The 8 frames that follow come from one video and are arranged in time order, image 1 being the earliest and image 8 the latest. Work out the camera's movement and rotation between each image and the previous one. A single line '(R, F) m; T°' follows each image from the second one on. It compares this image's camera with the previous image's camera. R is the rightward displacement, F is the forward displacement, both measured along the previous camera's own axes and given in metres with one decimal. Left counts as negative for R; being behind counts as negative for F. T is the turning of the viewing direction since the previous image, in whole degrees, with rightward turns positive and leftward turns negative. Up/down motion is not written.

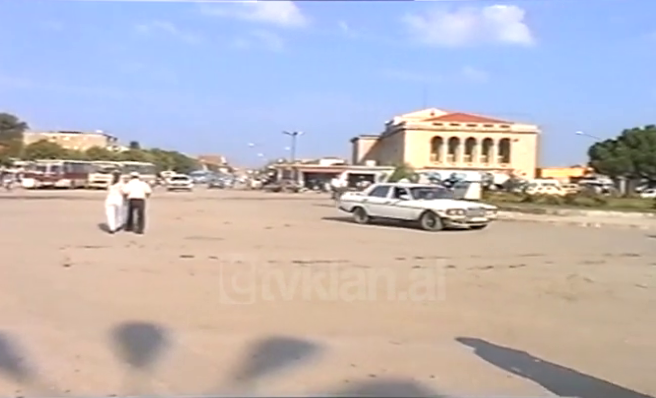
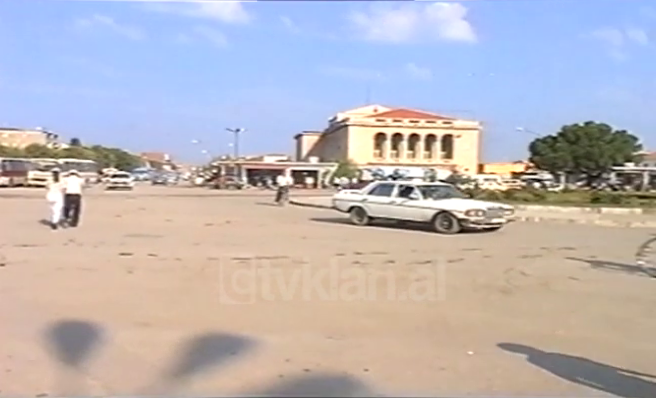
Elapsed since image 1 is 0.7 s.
(+0.5, 0.0) m; +2°
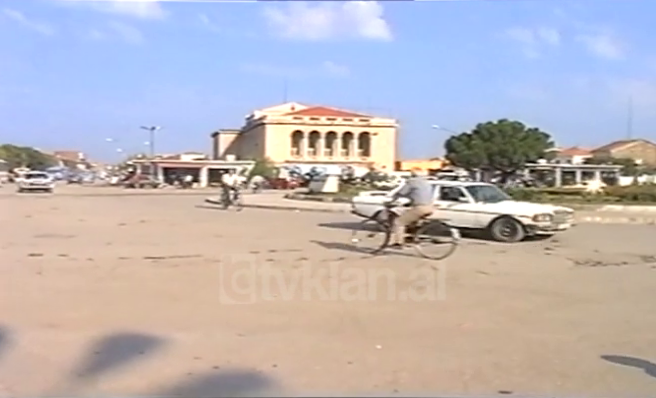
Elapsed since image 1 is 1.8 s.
(+0.7, -0.1) m; +3°
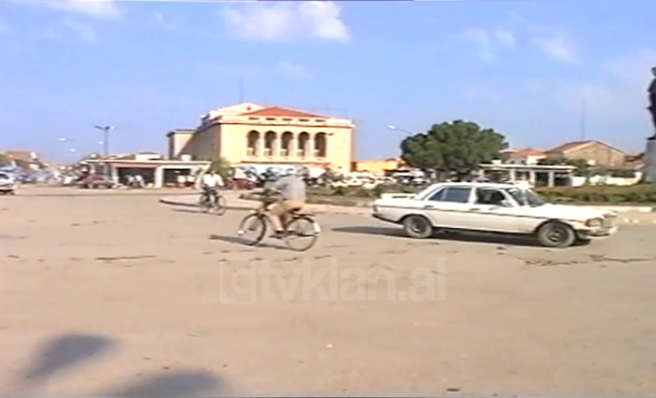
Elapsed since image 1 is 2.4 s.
(+0.4, -0.1) m; +1°
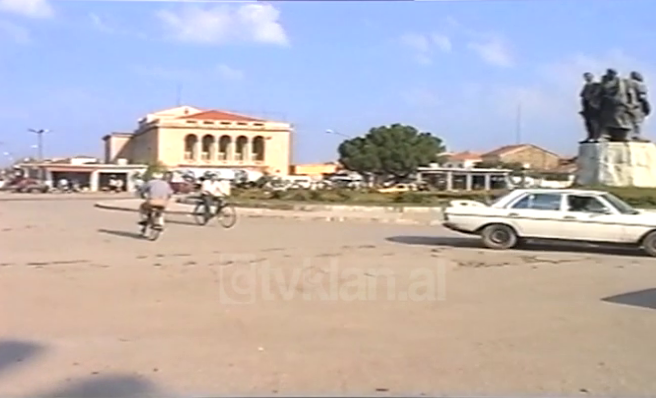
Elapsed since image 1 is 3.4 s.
(+0.6, -0.1) m; +2°
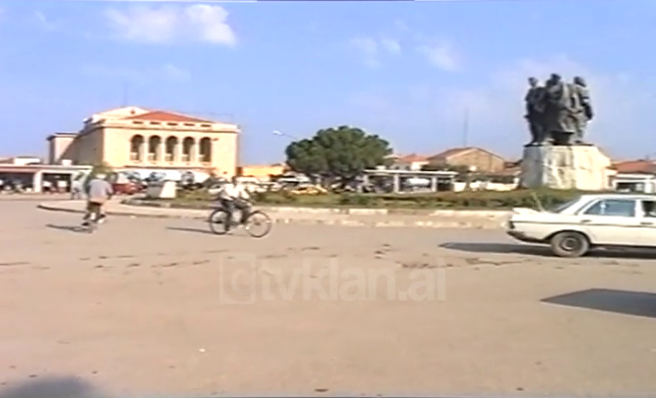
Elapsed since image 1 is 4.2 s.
(+0.5, -0.1) m; +2°
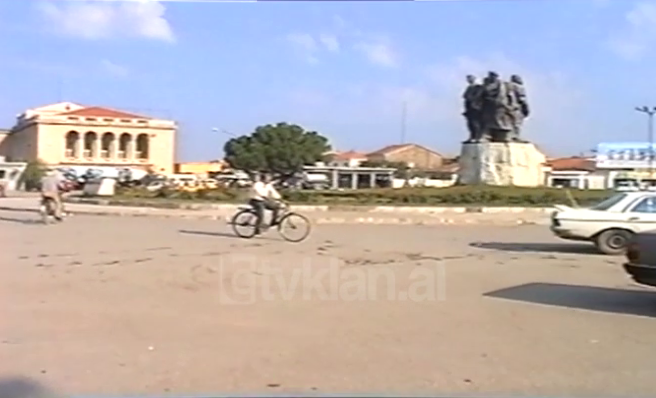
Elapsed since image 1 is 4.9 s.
(-0.1, 0.0) m; +6°
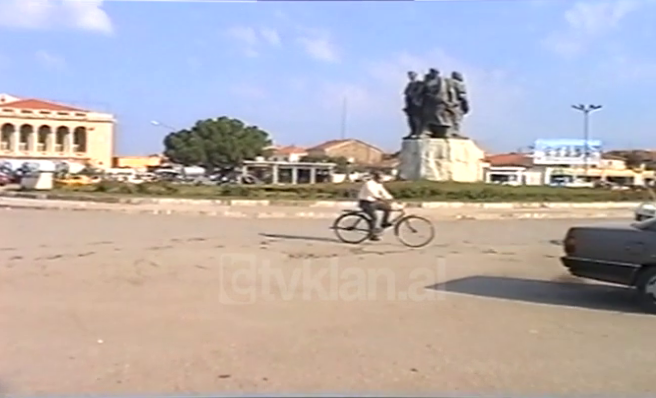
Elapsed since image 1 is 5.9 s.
(-0.1, 0.0) m; +6°
